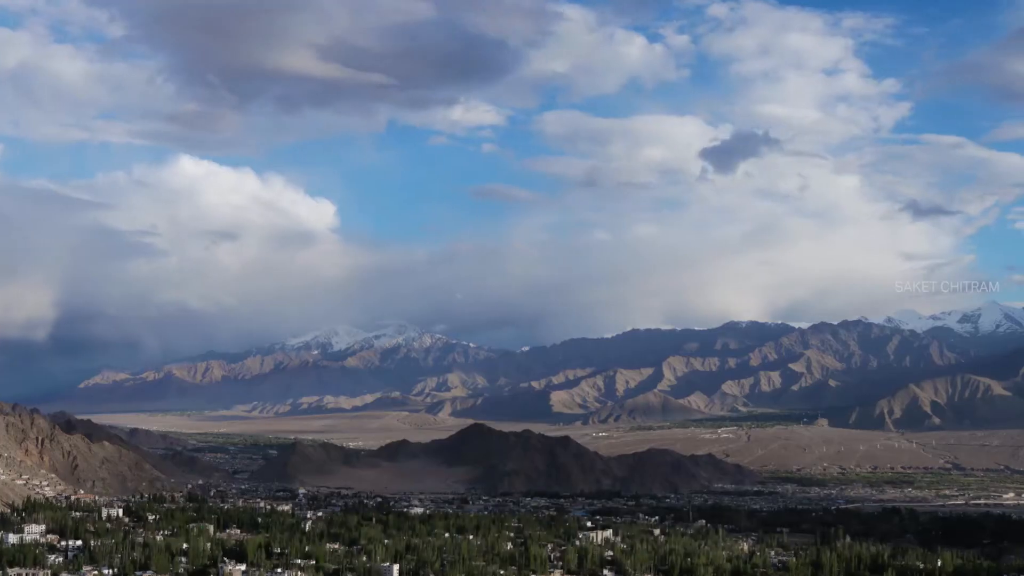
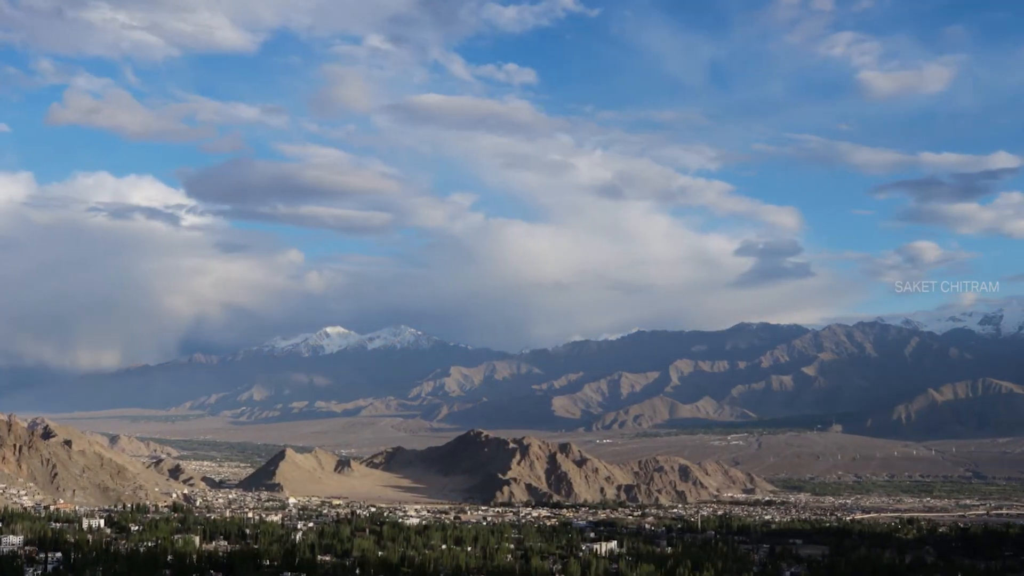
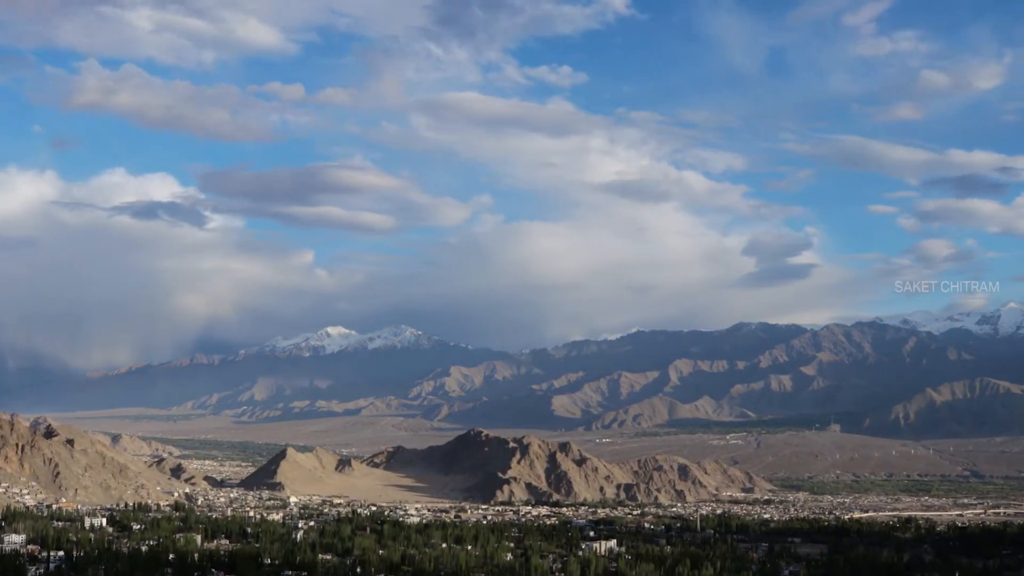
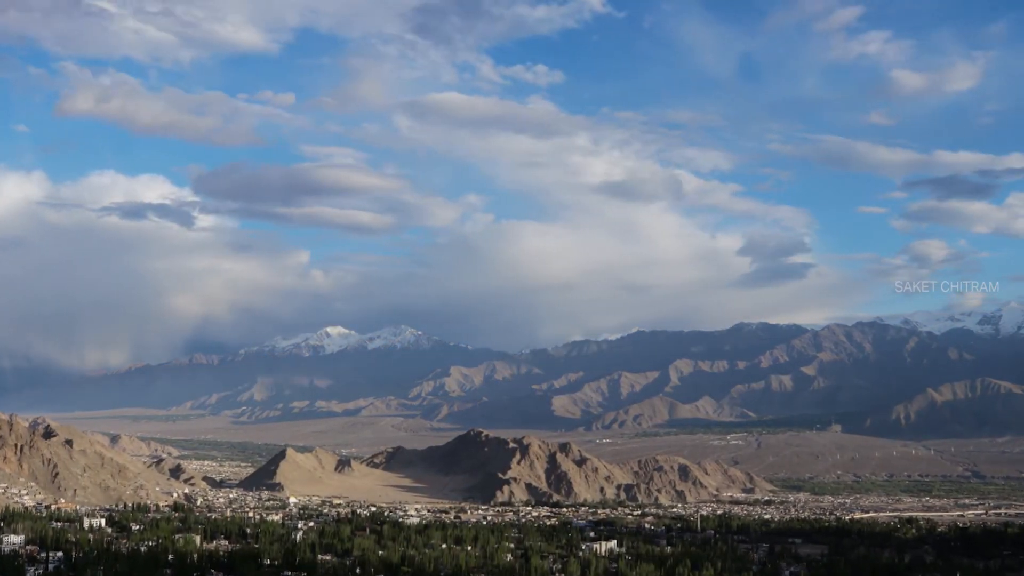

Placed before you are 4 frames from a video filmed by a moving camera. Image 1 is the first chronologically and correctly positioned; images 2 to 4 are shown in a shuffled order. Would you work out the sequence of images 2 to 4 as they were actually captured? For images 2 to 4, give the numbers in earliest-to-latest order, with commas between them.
3, 4, 2
